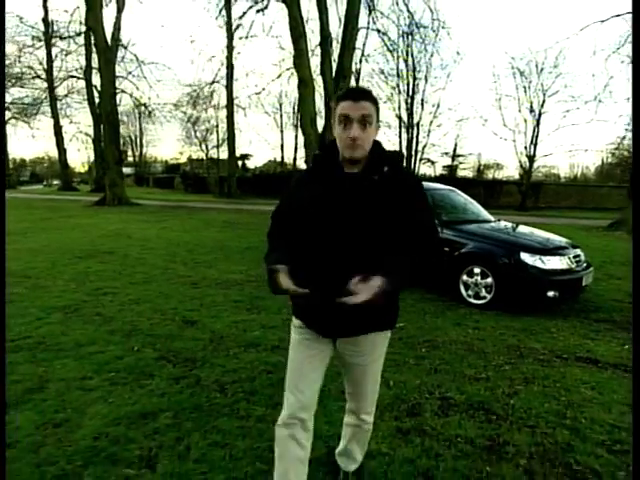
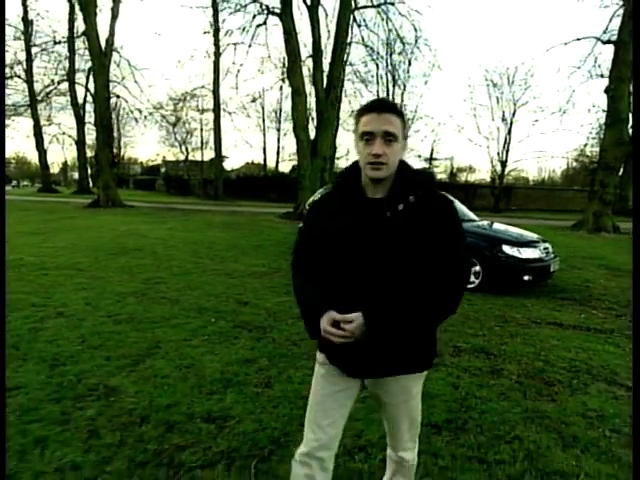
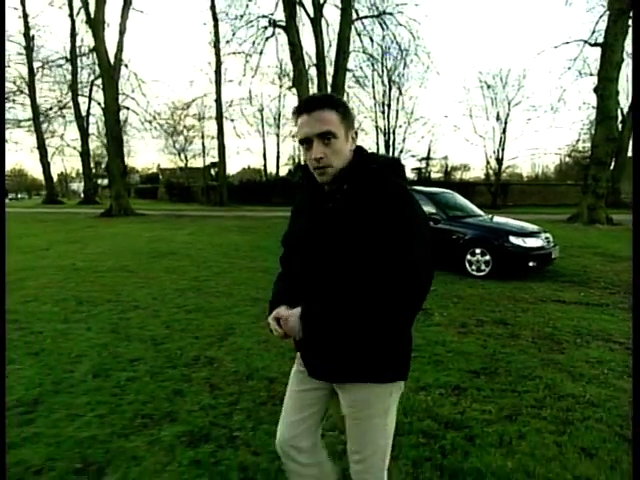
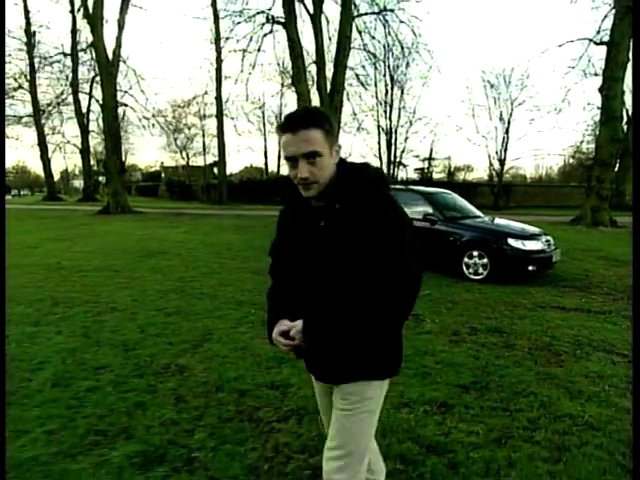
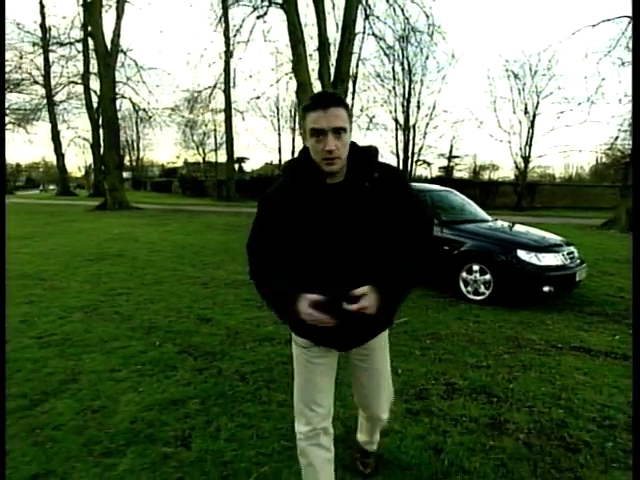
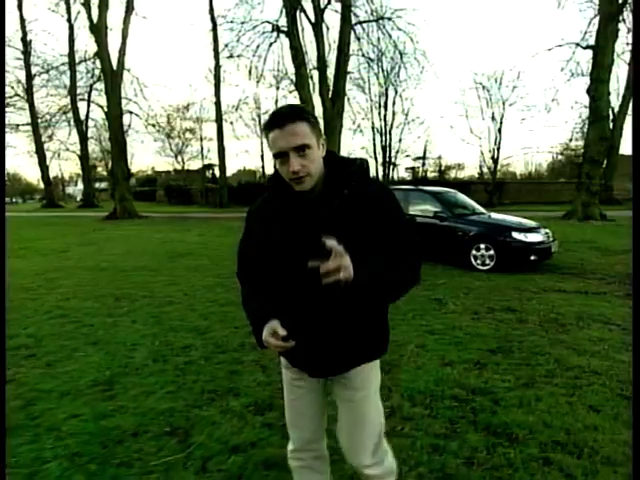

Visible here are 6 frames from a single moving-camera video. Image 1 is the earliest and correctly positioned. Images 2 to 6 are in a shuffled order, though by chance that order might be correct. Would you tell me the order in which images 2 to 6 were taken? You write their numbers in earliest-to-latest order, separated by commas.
5, 2, 4, 3, 6
